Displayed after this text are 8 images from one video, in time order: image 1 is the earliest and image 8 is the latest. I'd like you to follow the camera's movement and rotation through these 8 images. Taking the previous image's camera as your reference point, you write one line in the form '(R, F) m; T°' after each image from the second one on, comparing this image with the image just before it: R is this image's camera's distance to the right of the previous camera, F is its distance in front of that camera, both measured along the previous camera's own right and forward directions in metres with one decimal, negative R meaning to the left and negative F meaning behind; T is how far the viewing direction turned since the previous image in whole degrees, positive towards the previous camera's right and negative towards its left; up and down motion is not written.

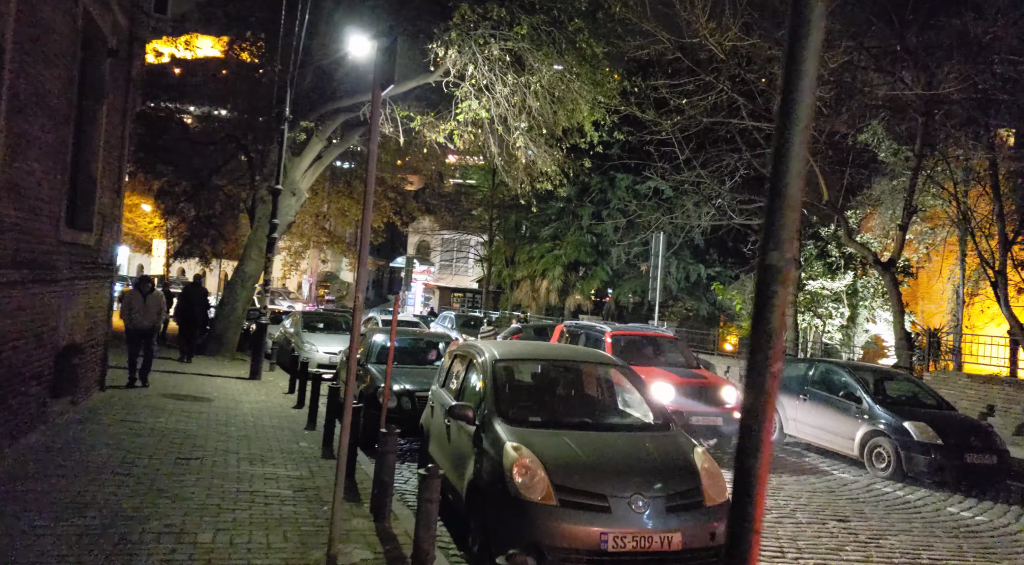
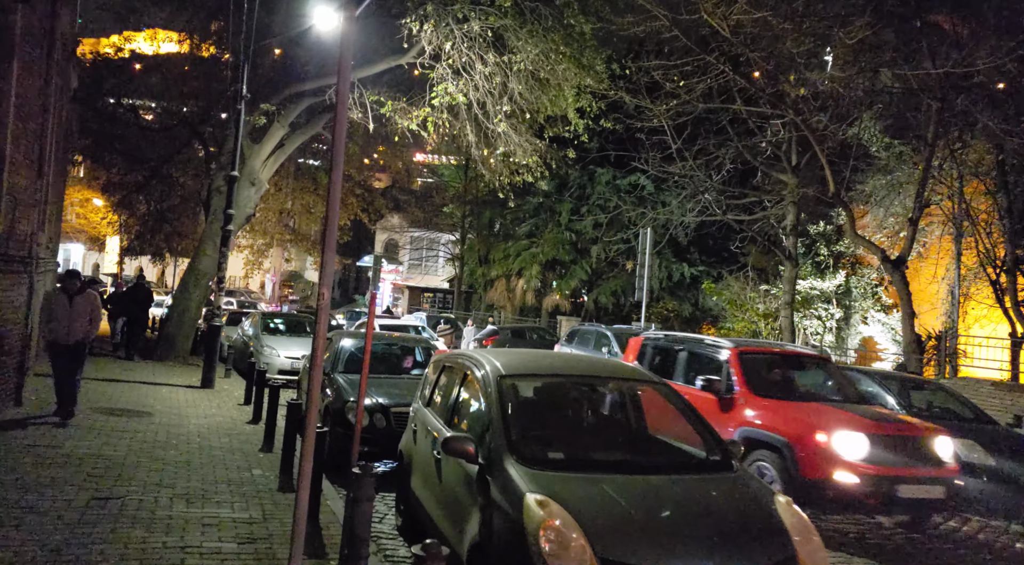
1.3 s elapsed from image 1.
(-0.2, +1.5) m; +2°
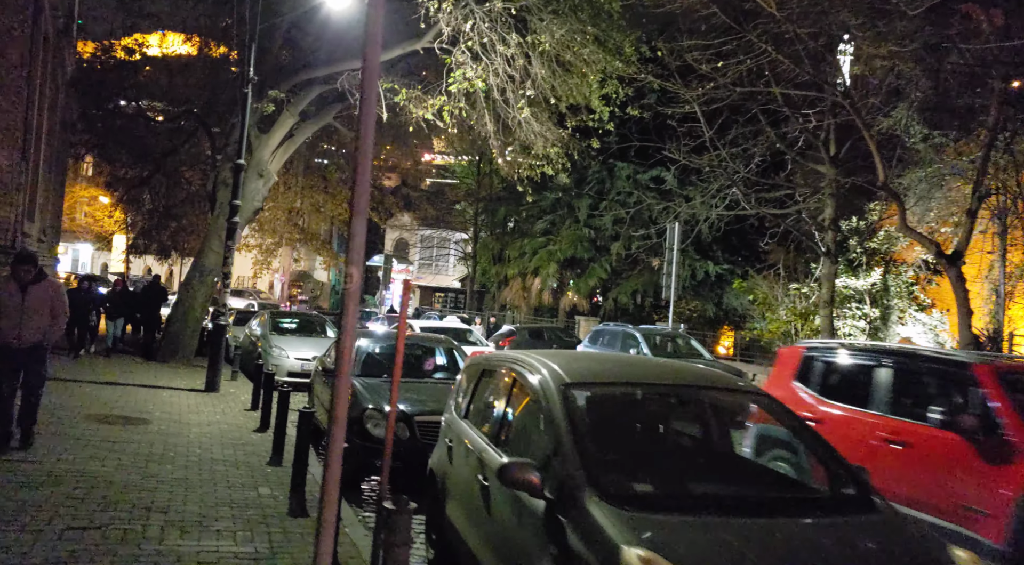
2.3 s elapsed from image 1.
(-0.3, +1.0) m; -1°
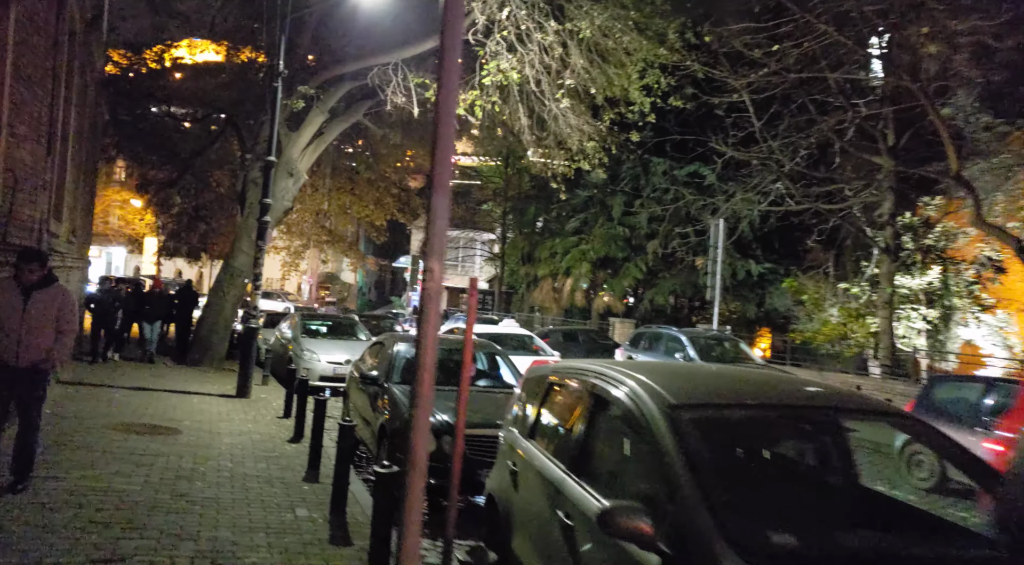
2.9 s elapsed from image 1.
(-0.3, +0.7) m; -2°
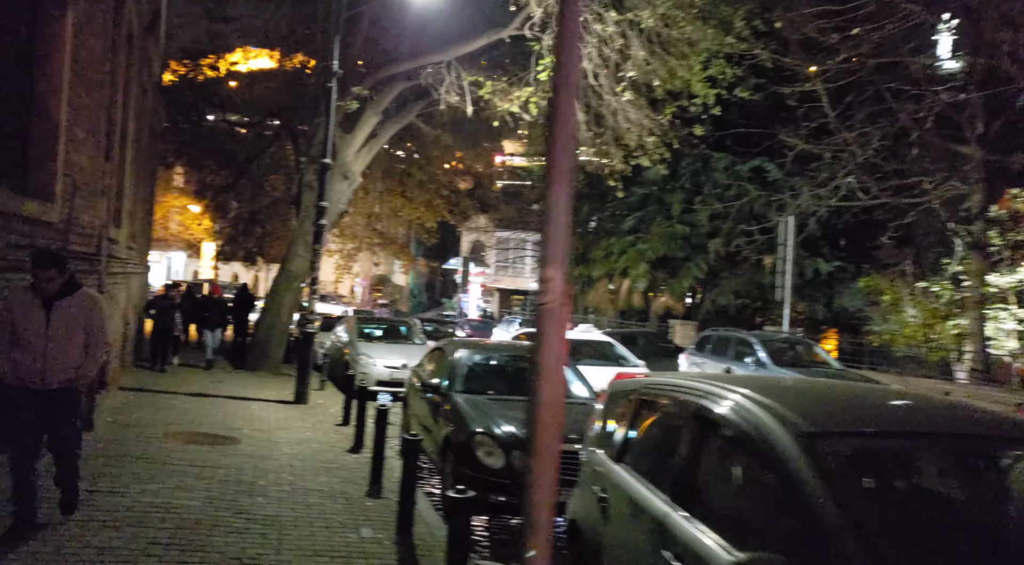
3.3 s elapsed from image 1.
(-0.2, +0.4) m; -3°
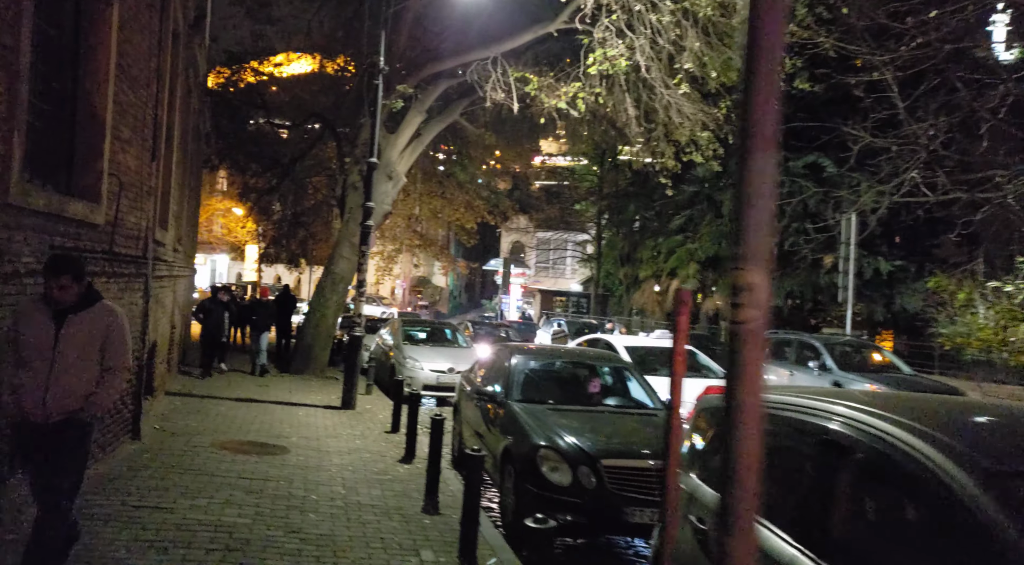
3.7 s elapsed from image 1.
(-0.2, +0.4) m; -2°
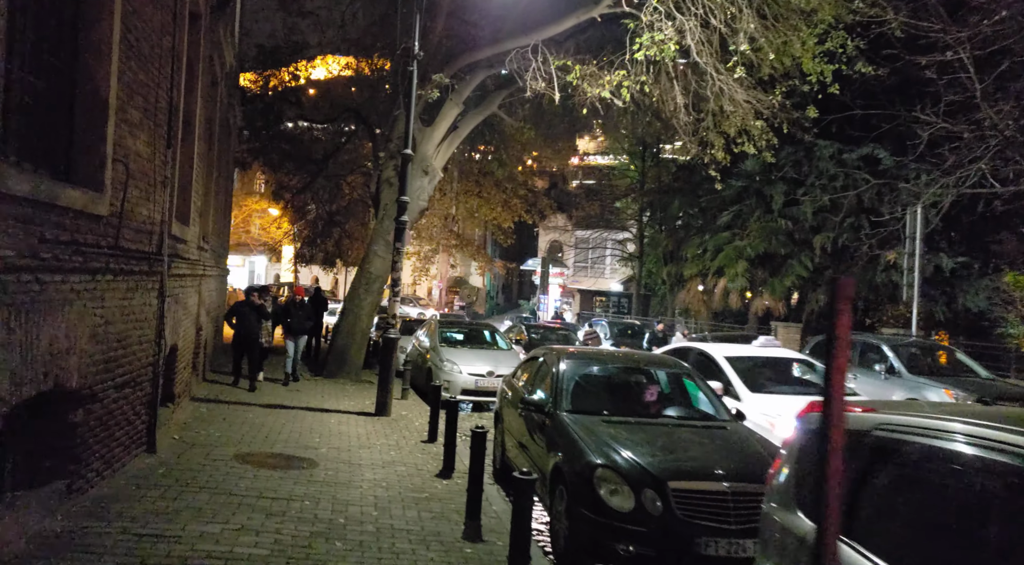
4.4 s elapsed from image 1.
(-0.1, +0.8) m; -2°
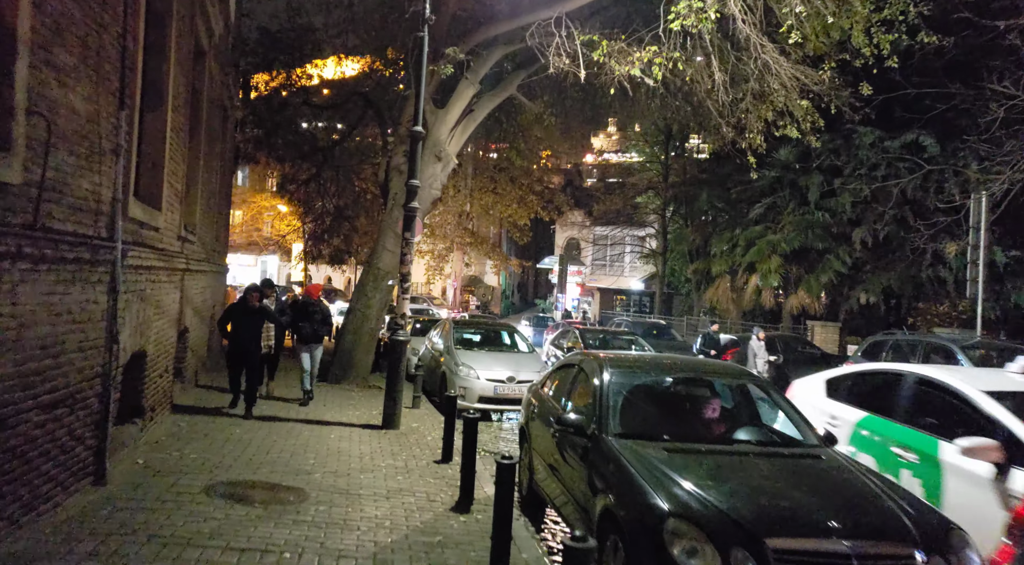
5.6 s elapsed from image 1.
(-0.1, +1.5) m; -1°
